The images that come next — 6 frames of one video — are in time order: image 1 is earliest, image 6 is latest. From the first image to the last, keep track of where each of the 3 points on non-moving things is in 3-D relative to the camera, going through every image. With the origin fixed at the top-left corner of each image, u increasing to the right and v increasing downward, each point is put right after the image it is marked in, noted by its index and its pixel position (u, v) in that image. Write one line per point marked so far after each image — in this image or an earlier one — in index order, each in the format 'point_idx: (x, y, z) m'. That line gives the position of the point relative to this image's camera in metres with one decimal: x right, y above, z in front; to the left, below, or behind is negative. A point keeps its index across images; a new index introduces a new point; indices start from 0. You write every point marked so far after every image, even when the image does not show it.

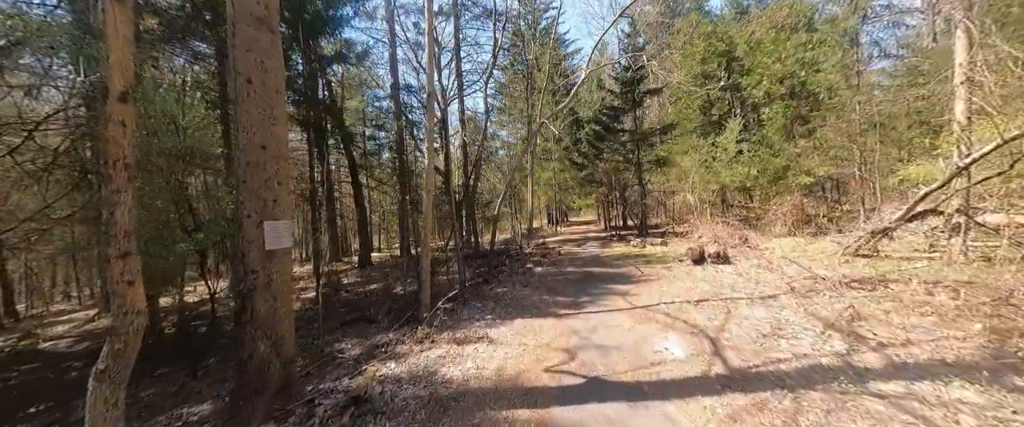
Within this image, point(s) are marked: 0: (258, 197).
0: (-2.2, +0.1, +2.8) m
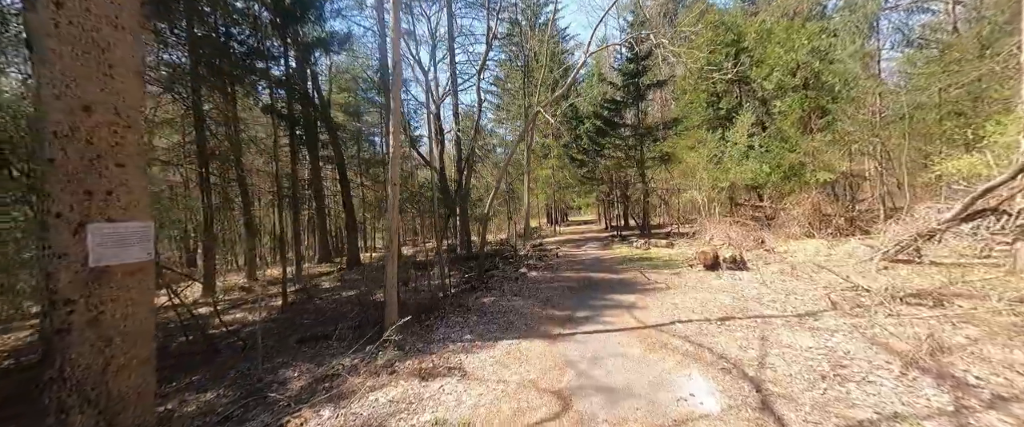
0: (-2.4, +0.1, +1.8) m
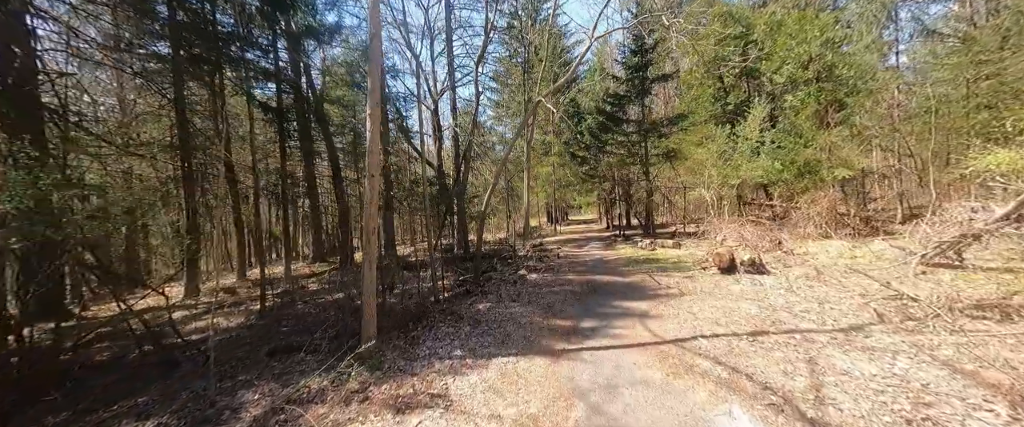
0: (-2.4, +0.2, +1.1) m
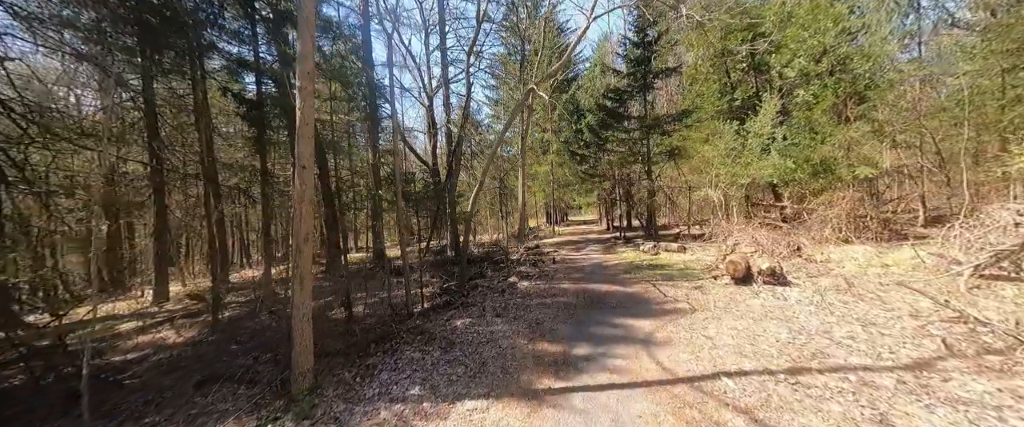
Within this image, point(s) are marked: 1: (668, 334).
0: (-2.7, +0.2, +0.3) m
1: (+2.1, -1.6, +4.5) m
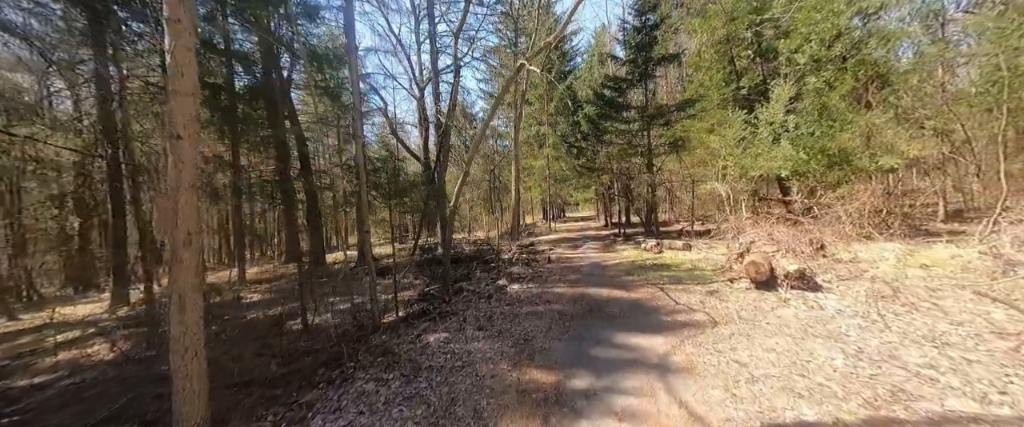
0: (-2.9, +0.2, -0.7) m
1: (+1.9, -1.5, +3.5) m
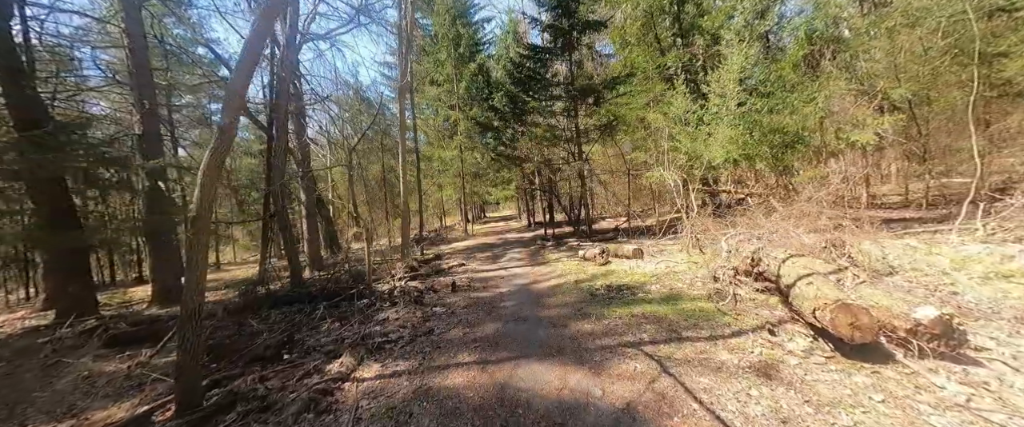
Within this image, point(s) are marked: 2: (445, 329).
0: (-2.6, 0.0, -5.2) m
1: (+1.1, -1.5, +0.1) m
2: (-1.0, -1.7, +5.0) m
